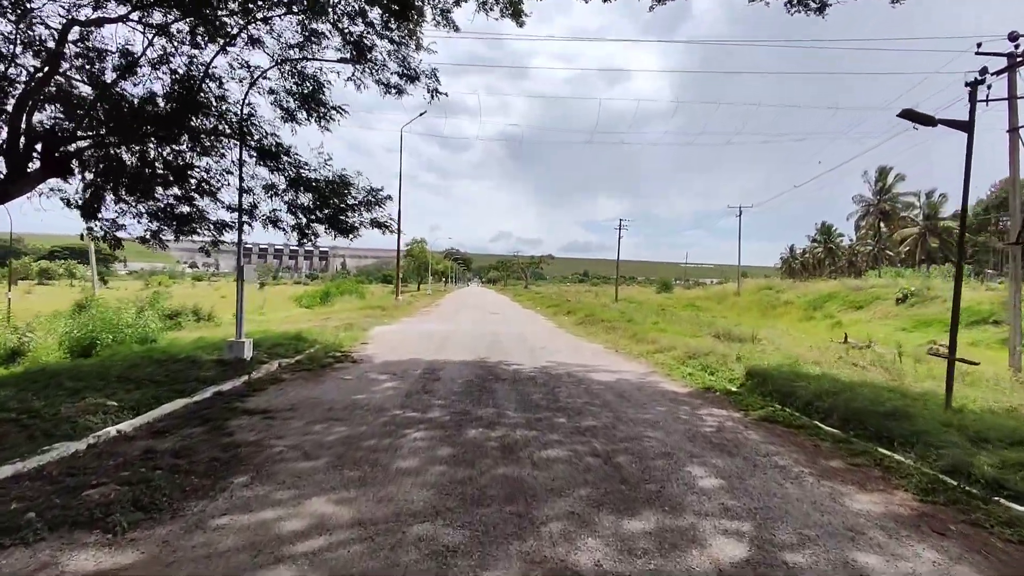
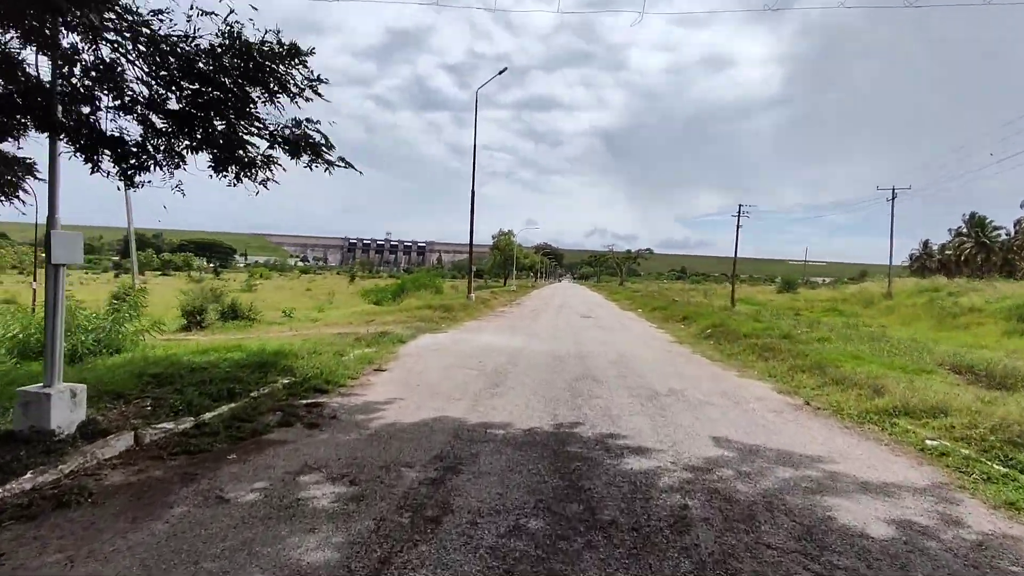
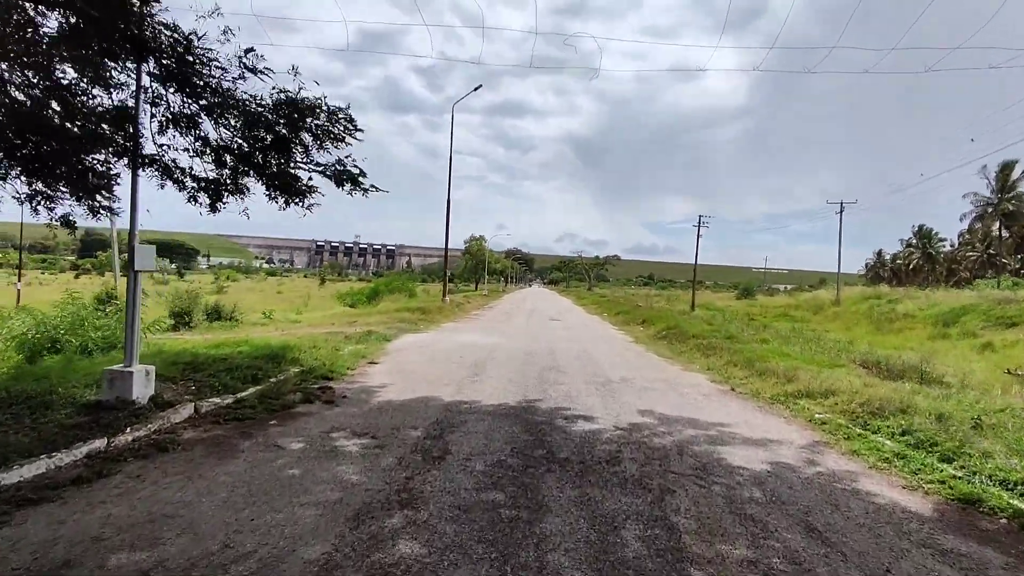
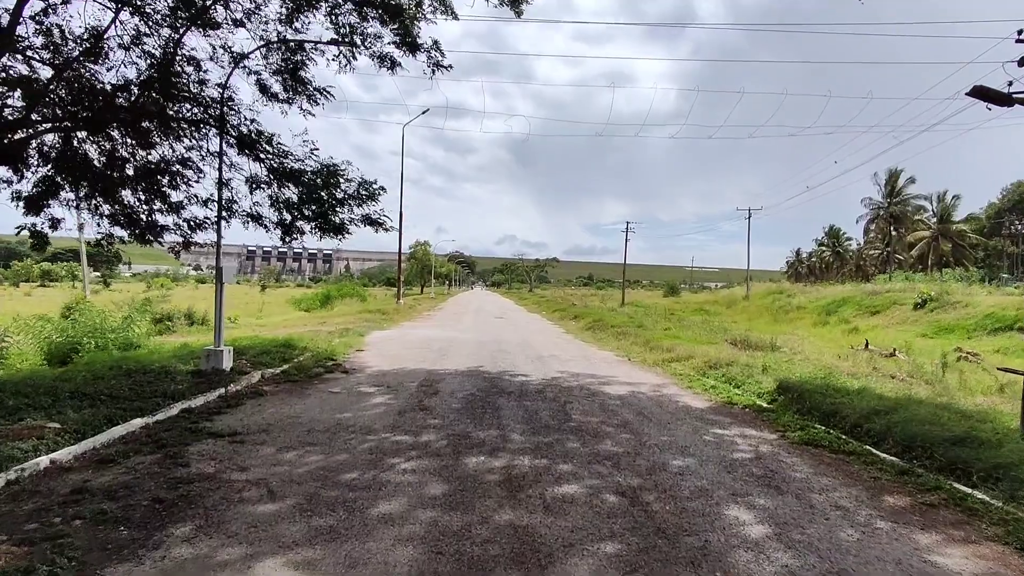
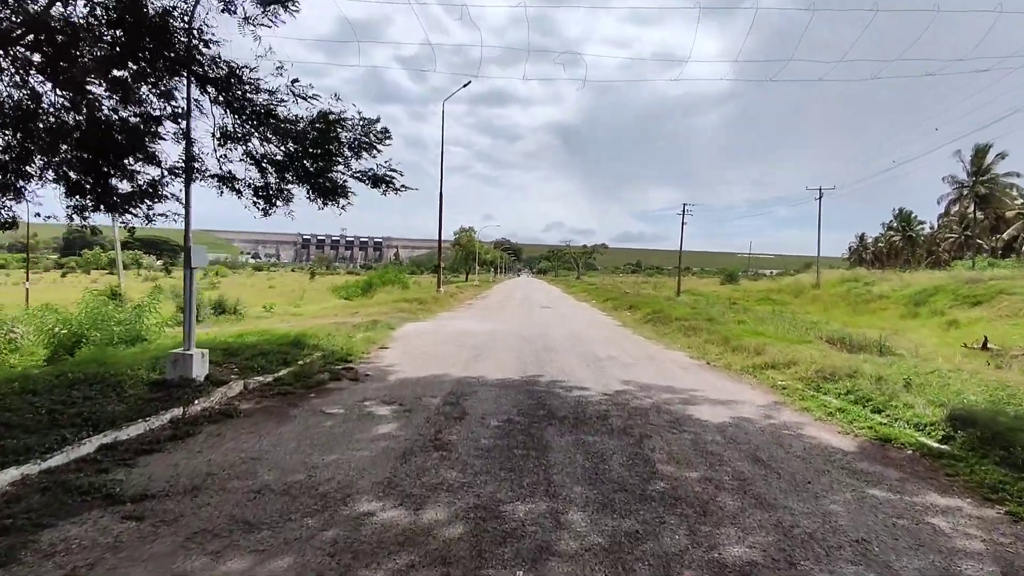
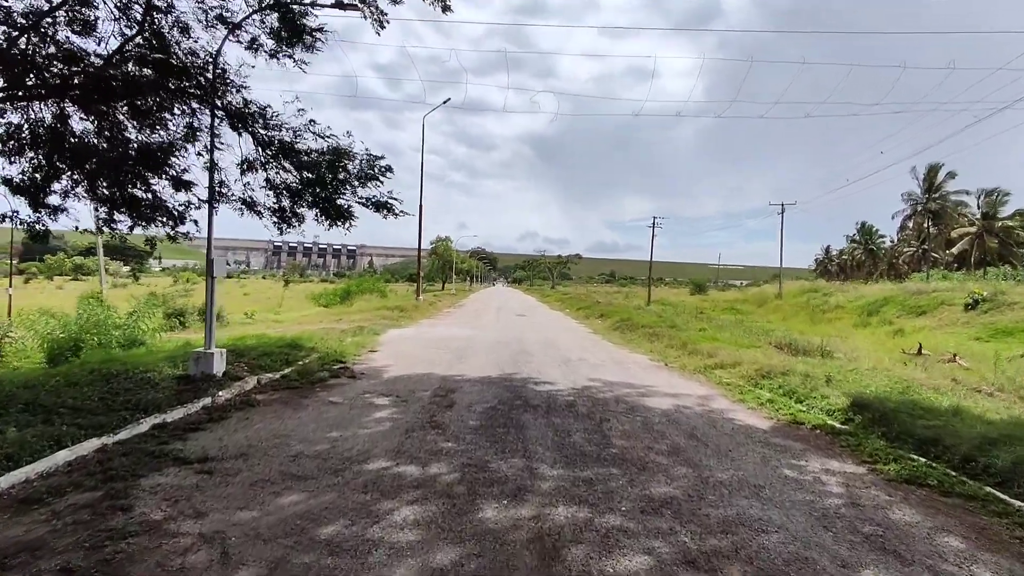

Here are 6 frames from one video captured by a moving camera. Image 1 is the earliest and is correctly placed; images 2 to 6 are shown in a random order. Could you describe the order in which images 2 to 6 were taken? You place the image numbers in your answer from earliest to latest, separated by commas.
4, 6, 5, 3, 2
